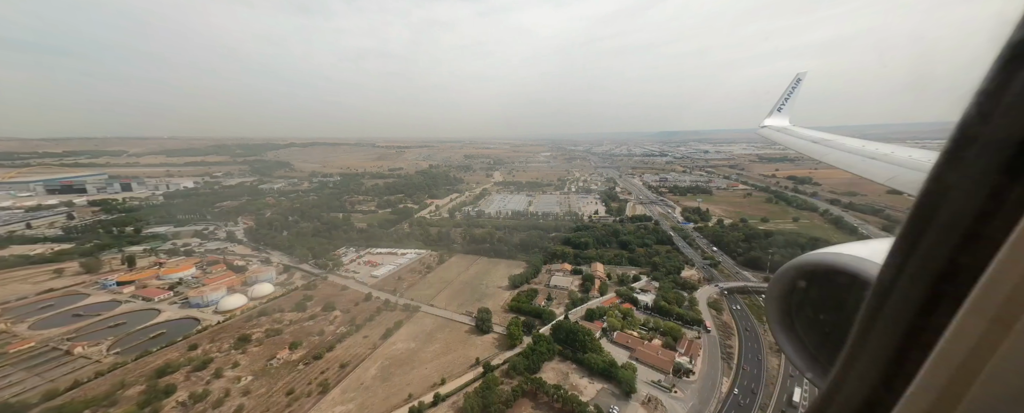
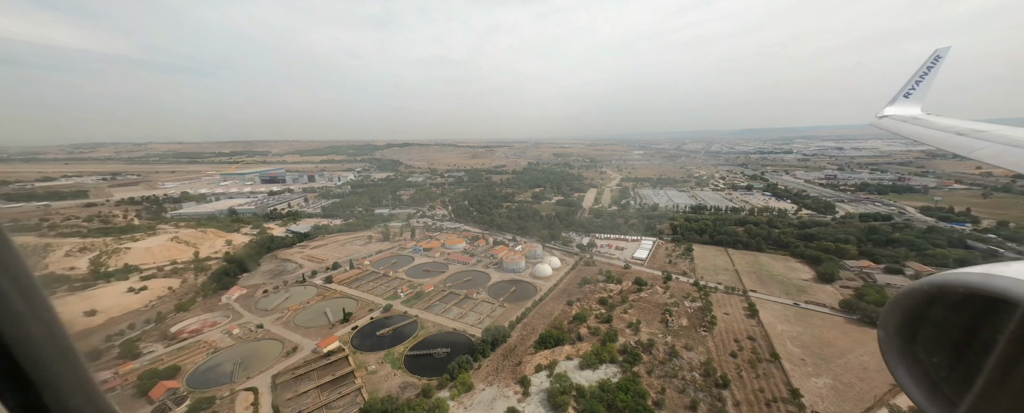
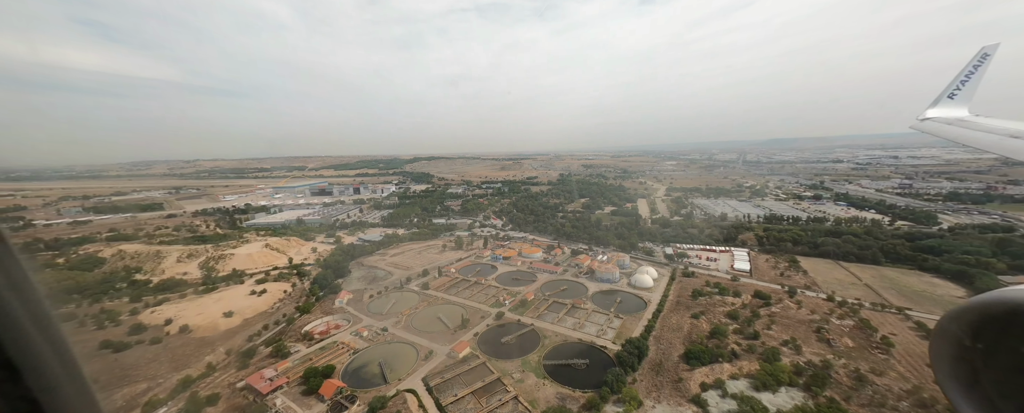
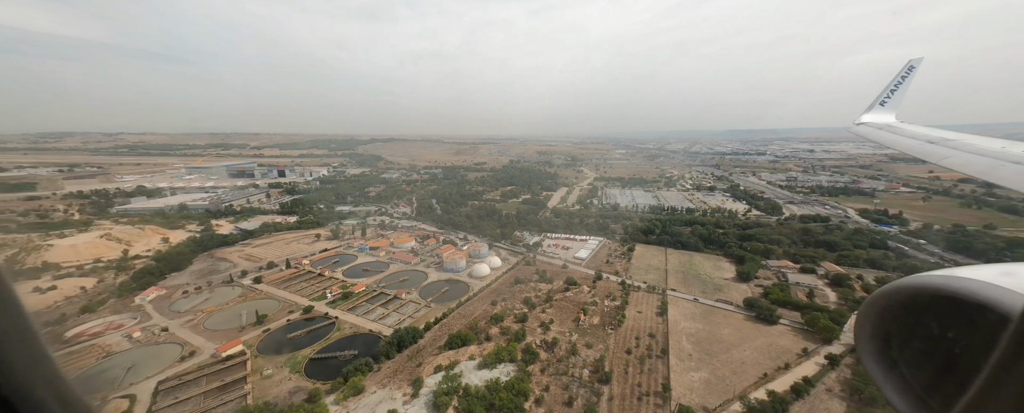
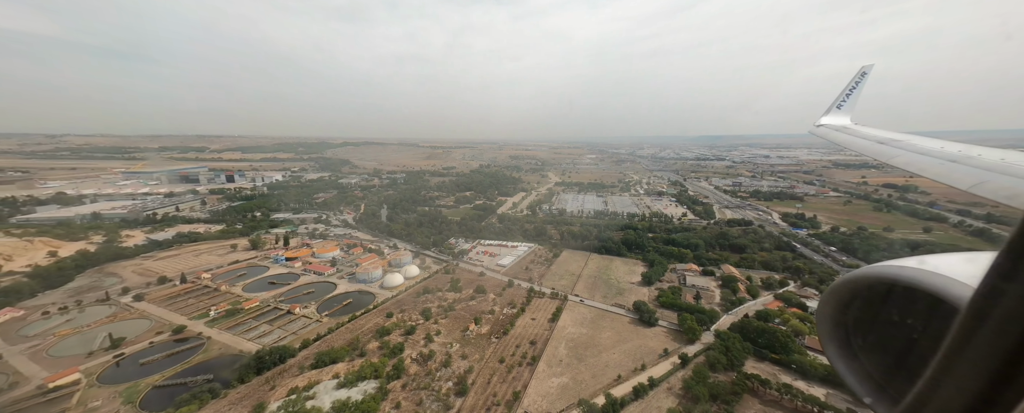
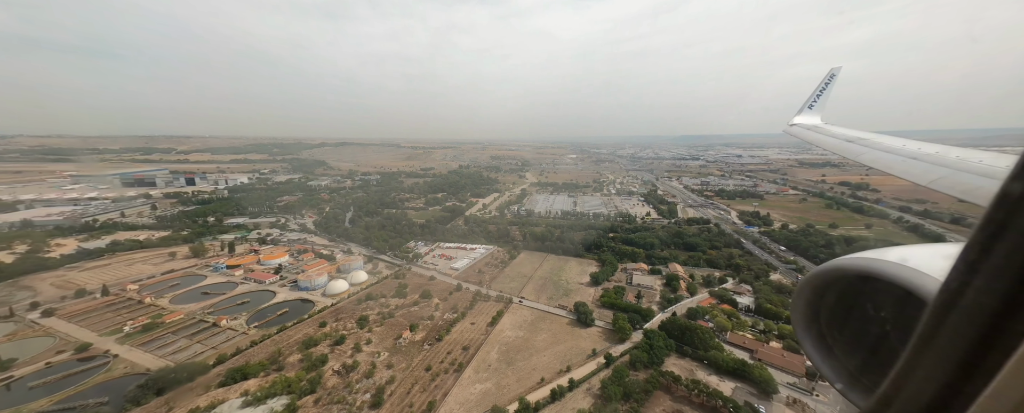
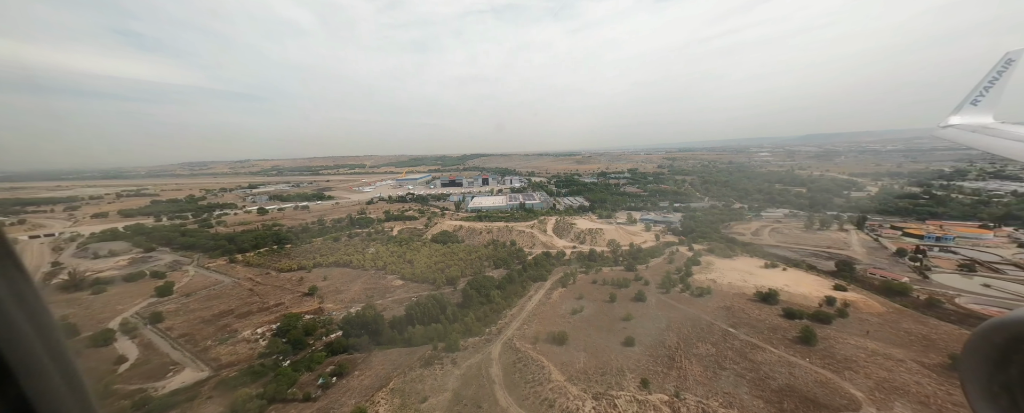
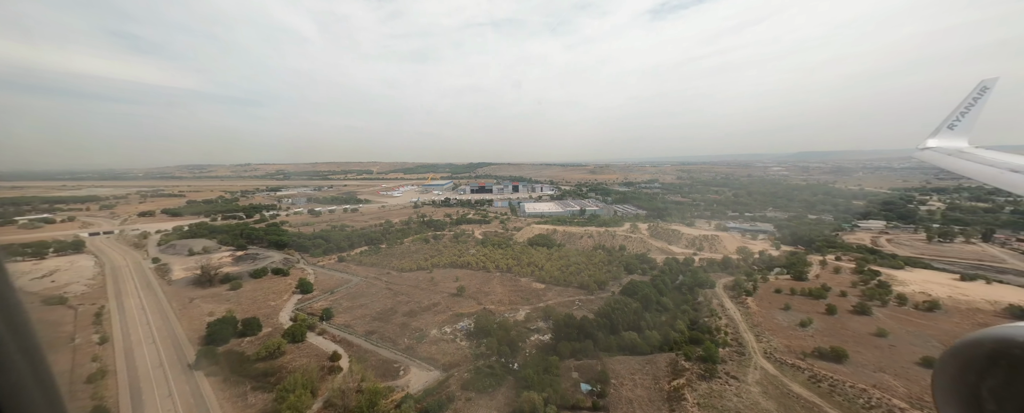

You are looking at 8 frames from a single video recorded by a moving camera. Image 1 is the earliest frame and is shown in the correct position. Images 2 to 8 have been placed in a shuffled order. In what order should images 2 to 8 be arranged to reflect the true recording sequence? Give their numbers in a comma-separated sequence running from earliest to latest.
6, 5, 4, 2, 3, 7, 8
